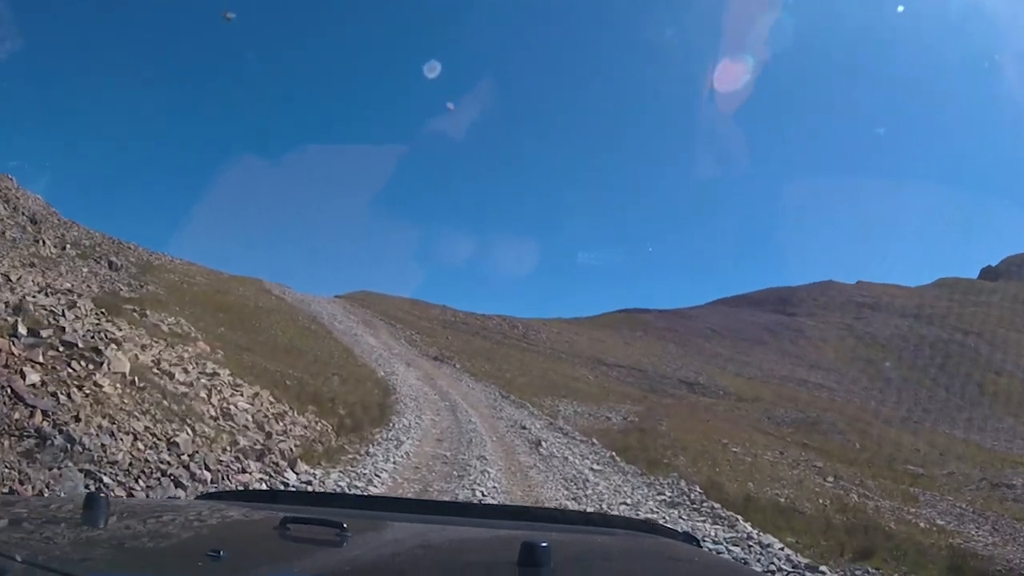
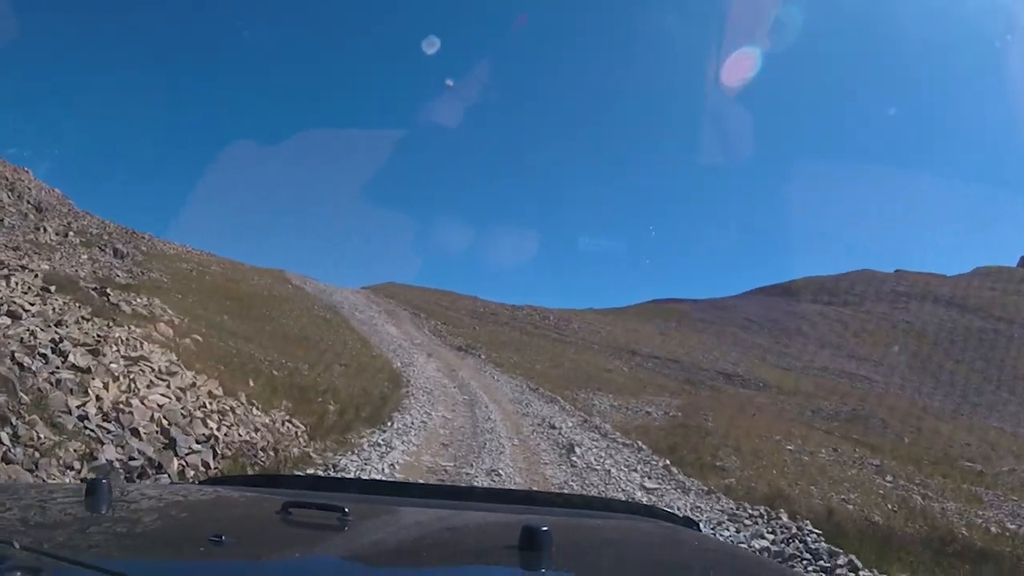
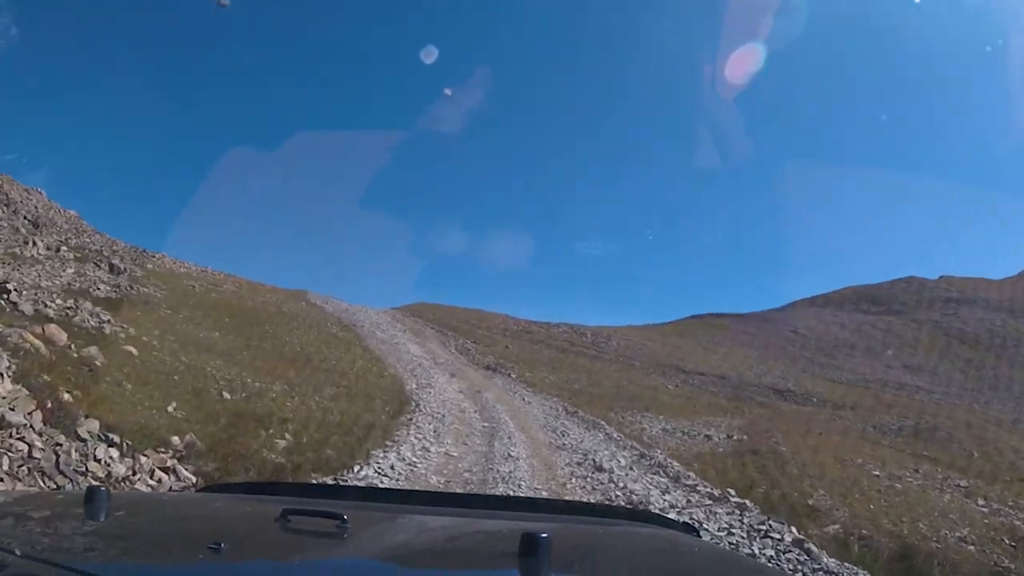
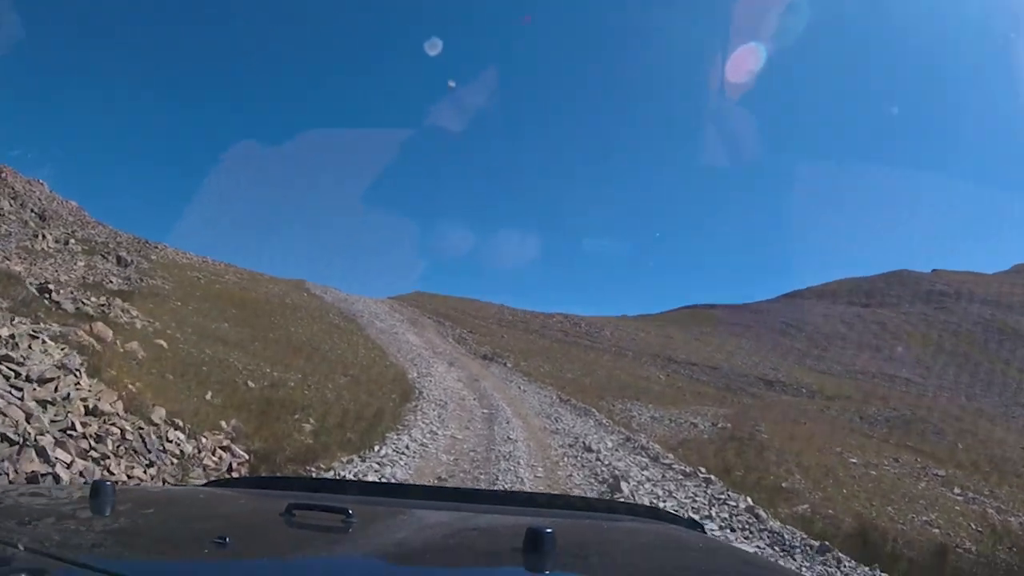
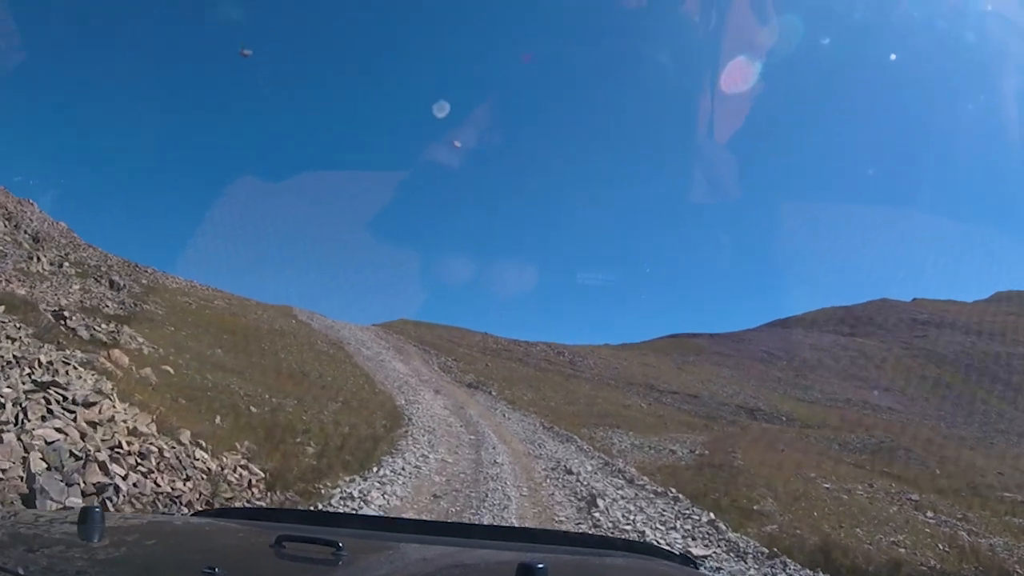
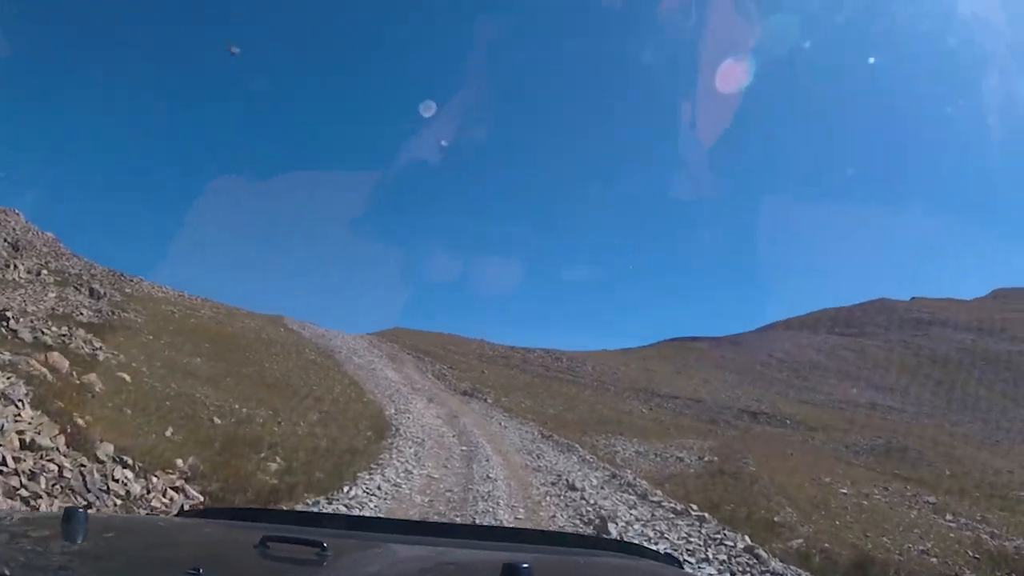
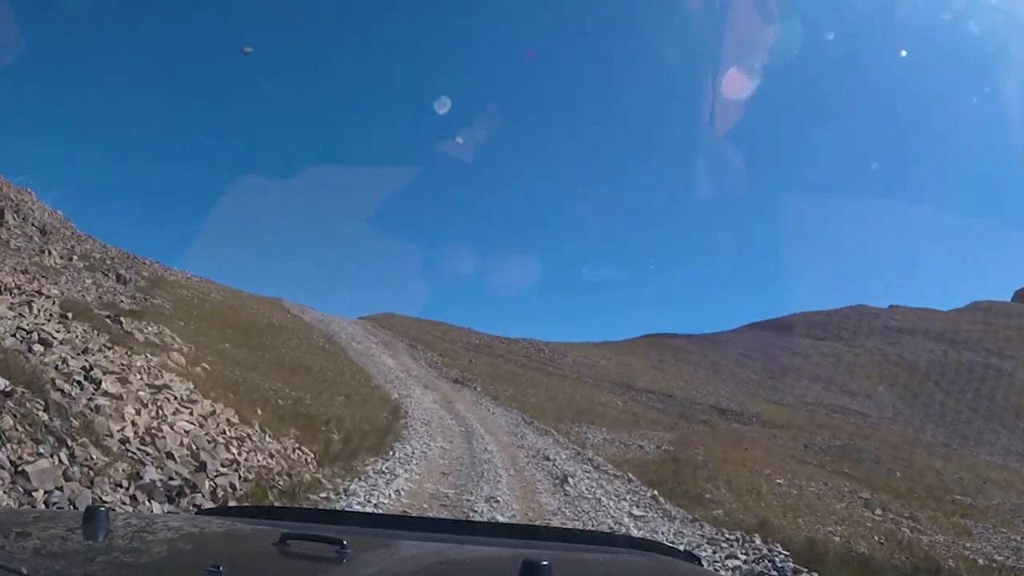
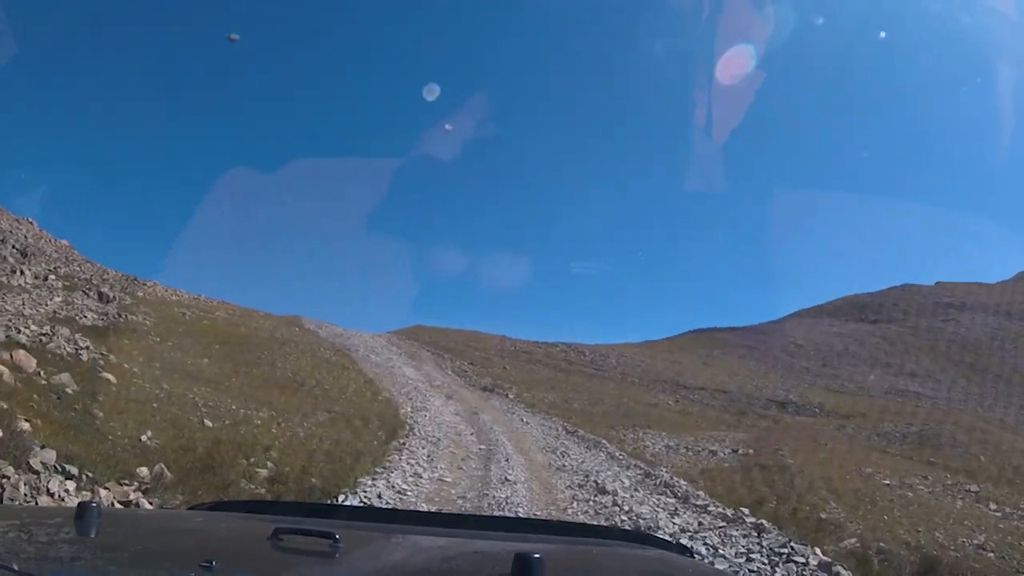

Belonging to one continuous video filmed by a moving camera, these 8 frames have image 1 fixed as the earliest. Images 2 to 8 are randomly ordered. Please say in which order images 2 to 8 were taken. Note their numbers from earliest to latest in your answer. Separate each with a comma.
7, 2, 5, 4, 6, 3, 8
